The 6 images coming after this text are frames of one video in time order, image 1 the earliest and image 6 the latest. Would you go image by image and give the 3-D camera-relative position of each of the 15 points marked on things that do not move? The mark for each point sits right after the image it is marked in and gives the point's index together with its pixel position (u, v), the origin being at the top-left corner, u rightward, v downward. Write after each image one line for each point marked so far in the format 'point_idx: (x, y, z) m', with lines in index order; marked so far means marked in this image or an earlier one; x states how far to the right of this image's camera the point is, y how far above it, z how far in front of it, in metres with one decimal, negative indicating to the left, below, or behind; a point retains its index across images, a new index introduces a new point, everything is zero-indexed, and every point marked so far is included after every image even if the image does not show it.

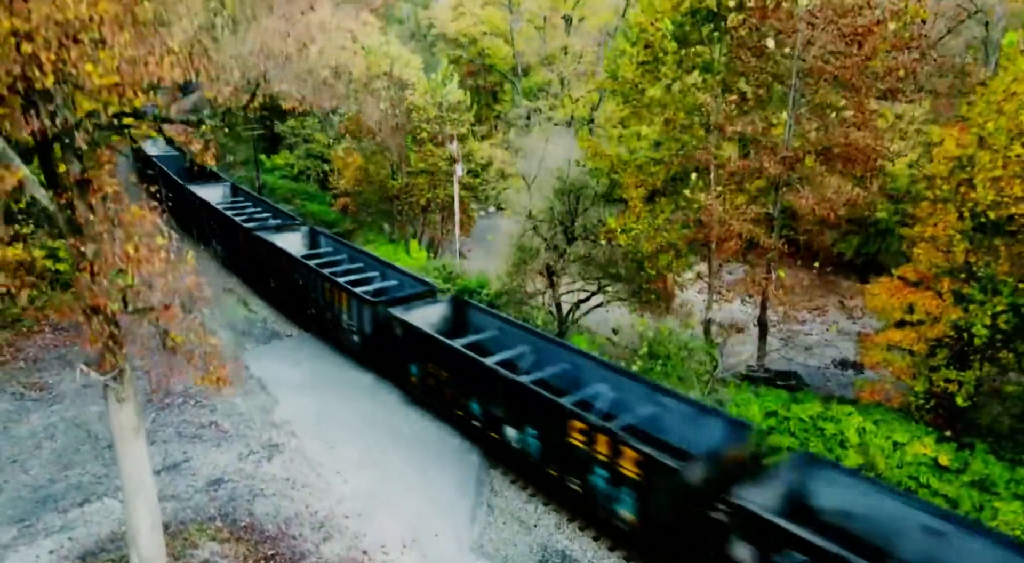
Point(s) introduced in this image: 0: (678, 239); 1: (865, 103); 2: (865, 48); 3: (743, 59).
0: (+2.6, +0.7, +10.2) m
1: (+4.7, +2.4, +8.9) m
2: (+4.7, +3.1, +8.7) m
3: (+3.2, +3.1, +9.3) m
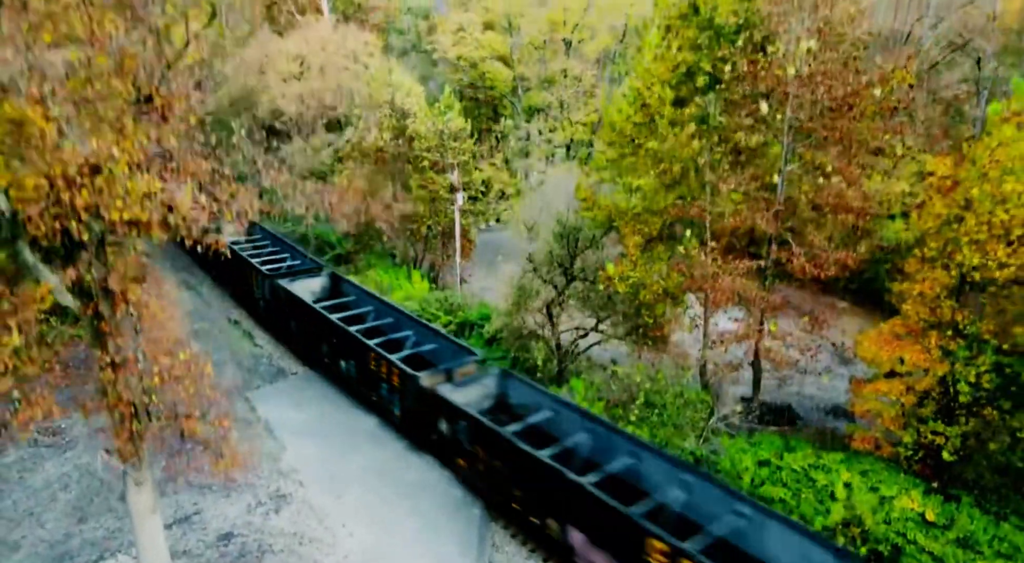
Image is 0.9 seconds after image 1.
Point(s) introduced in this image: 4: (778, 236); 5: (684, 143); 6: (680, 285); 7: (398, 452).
0: (+2.6, 0.0, +10.5) m
1: (+4.7, +1.6, +9.1) m
2: (+4.7, +2.3, +9.0) m
3: (+3.2, +2.4, +9.5) m
4: (+4.0, +0.7, +9.8) m
5: (+2.6, +2.0, +10.0) m
6: (+2.7, 0.0, +10.6) m
7: (-1.7, -2.6, +9.8) m
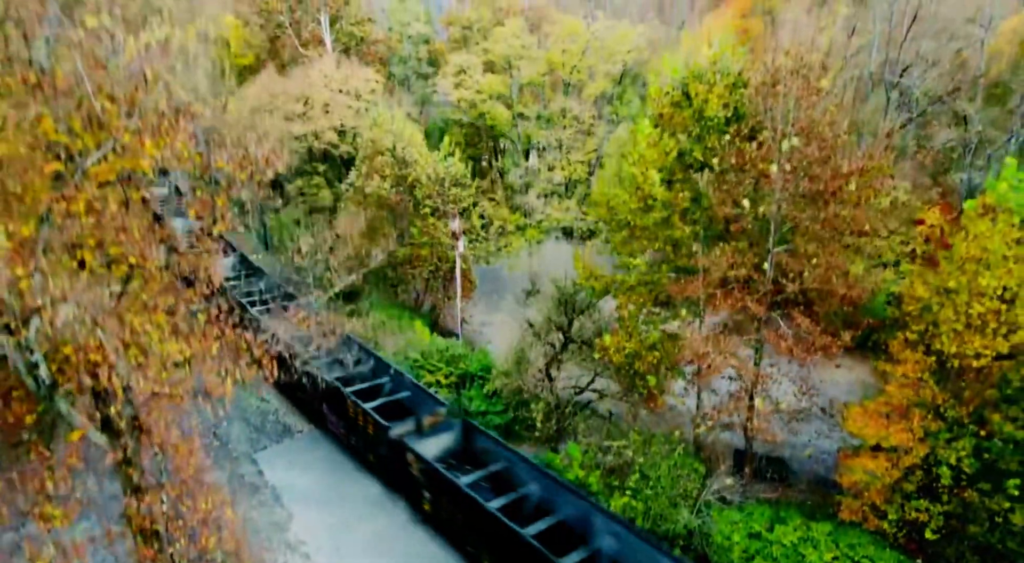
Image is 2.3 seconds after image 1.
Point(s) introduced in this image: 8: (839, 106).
0: (+2.6, -1.2, +10.9) m
1: (+4.7, +0.5, +9.5) m
2: (+4.7, +1.2, +9.4) m
3: (+3.2, +1.2, +9.9) m
4: (+4.0, -0.5, +10.2) m
5: (+2.6, +0.9, +10.4) m
6: (+2.7, -1.2, +11.0) m
7: (-1.7, -3.7, +10.2) m
8: (+5.7, +2.3, +11.8) m
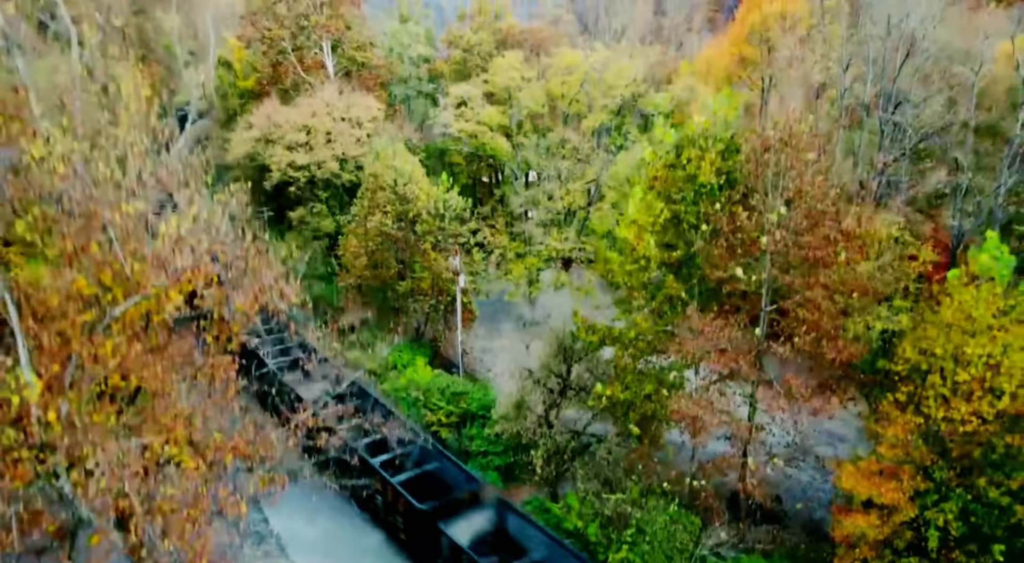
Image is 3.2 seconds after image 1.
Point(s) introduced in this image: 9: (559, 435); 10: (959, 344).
0: (+2.6, -2.1, +11.1) m
1: (+4.7, -0.4, +9.8) m
2: (+4.7, +0.2, +9.7) m
3: (+3.2, +0.3, +10.2) m
4: (+4.0, -1.4, +10.4) m
5: (+2.5, -0.1, +10.6) m
6: (+2.7, -2.1, +11.2) m
7: (-1.7, -4.7, +10.4) m
8: (+5.7, +1.4, +12.1) m
9: (+0.9, -2.8, +12.5) m
10: (+6.1, -0.9, +9.0) m
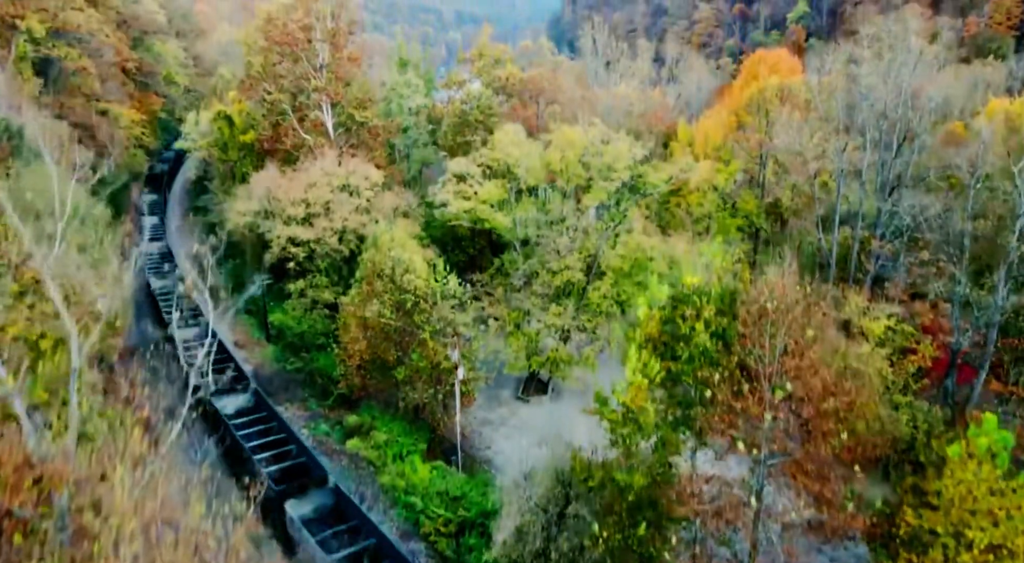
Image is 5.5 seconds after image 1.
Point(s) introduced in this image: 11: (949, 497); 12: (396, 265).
0: (+2.5, -4.6, +11.1) m
1: (+4.7, -2.9, +9.7) m
2: (+4.6, -2.2, +9.6) m
3: (+3.2, -2.2, +10.1) m
4: (+3.9, -3.9, +10.4) m
5: (+2.5, -2.5, +10.6) m
6: (+2.6, -4.6, +11.2) m
7: (-1.8, -7.2, +10.4) m
8: (+5.7, -1.1, +12.1) m
9: (+0.9, -5.3, +12.5) m
10: (+6.1, -3.3, +8.9) m
11: (+6.2, -2.9, +9.5) m
12: (-3.3, +0.3, +18.9) m
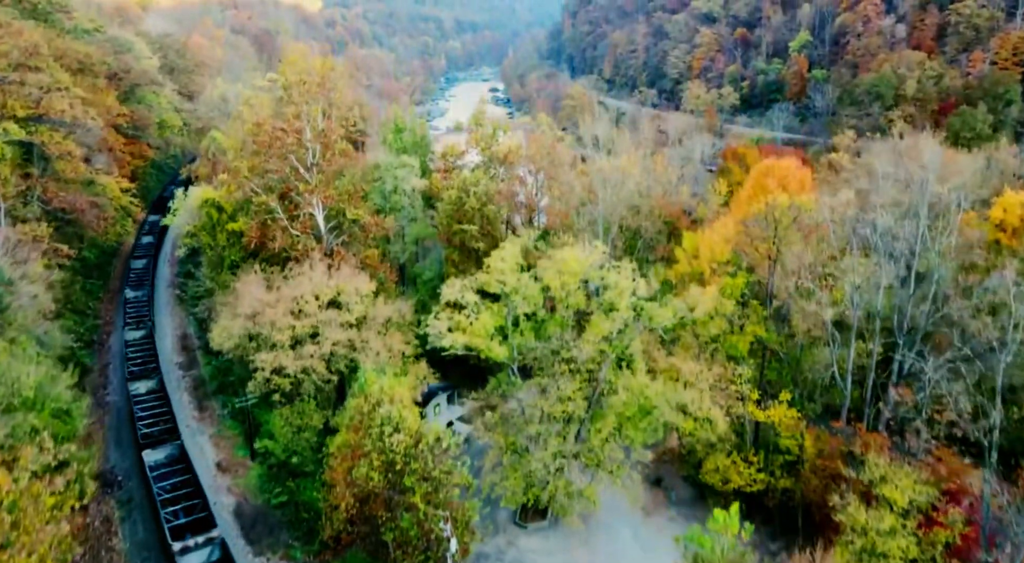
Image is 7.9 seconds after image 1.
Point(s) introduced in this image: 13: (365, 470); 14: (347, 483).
0: (+2.4, -8.8, +9.8) m
1: (+4.5, -7.1, +8.5) m
2: (+4.5, -6.4, +8.4) m
3: (+3.1, -6.4, +8.9) m
4: (+3.8, -8.1, +9.1) m
5: (+2.4, -6.7, +9.3) m
6: (+2.5, -8.8, +9.9) m
7: (-1.9, -11.4, +9.0) m
8: (+5.5, -5.3, +10.8) m
9: (+0.7, -9.6, +11.1) m
10: (+5.9, -7.5, +7.6) m
11: (+6.1, -7.1, +8.2) m
12: (-3.4, -4.0, +17.7) m
13: (-4.0, -5.1, +17.9) m
14: (-4.6, -5.7, +18.4) m
